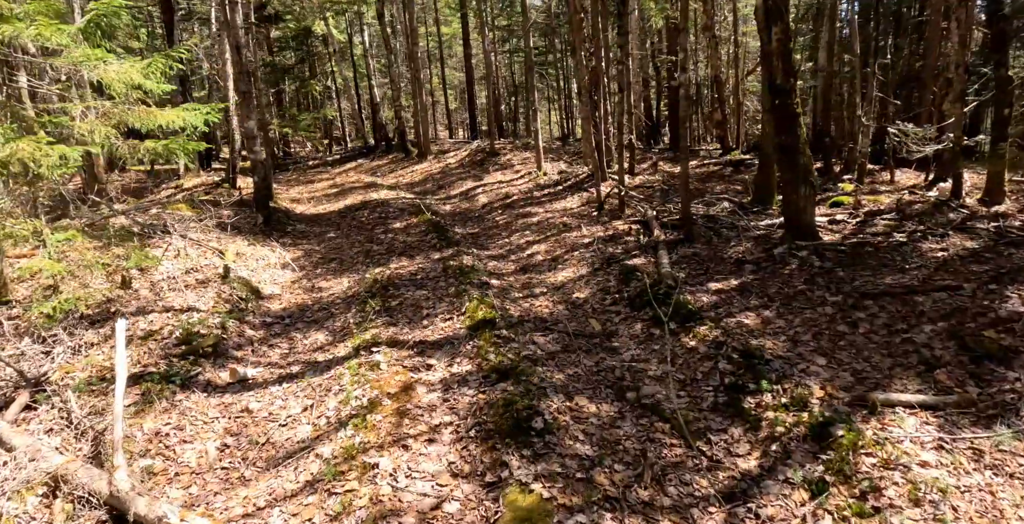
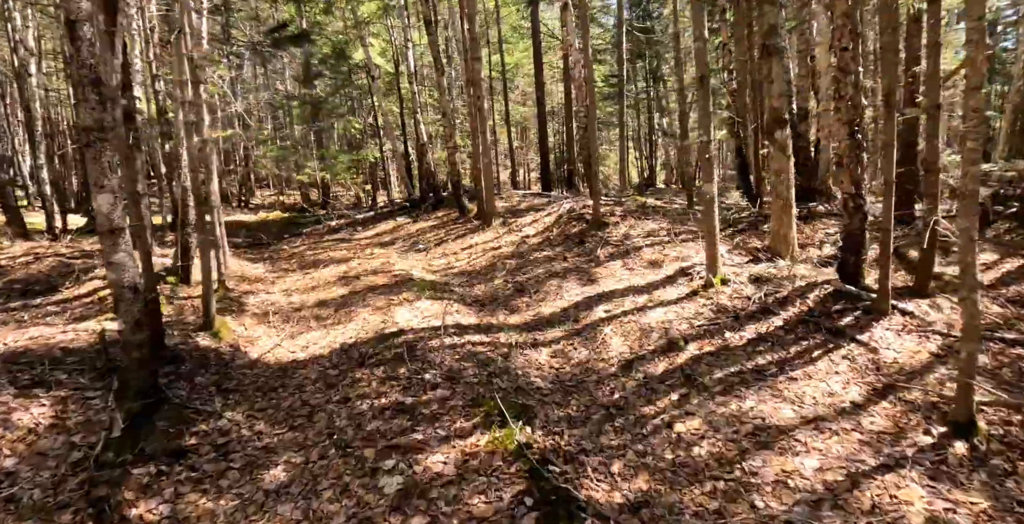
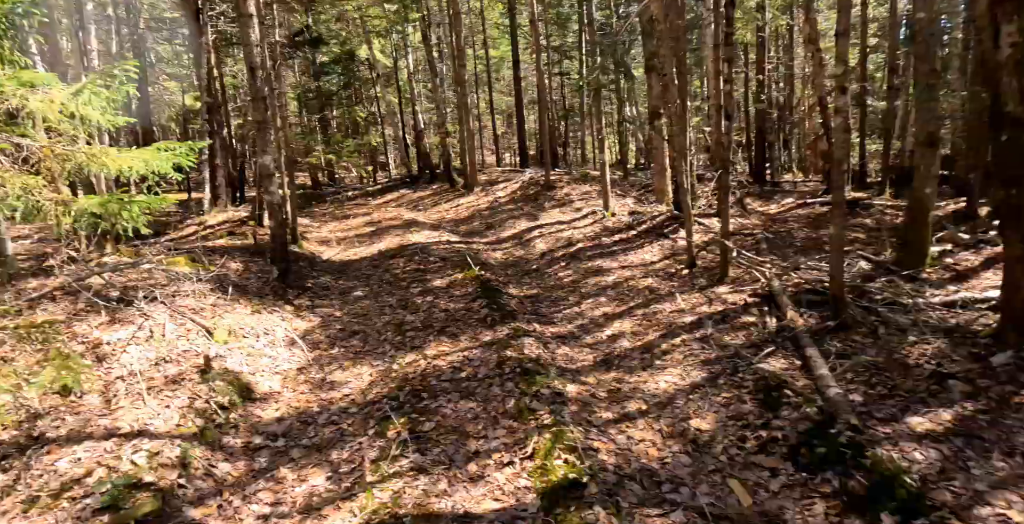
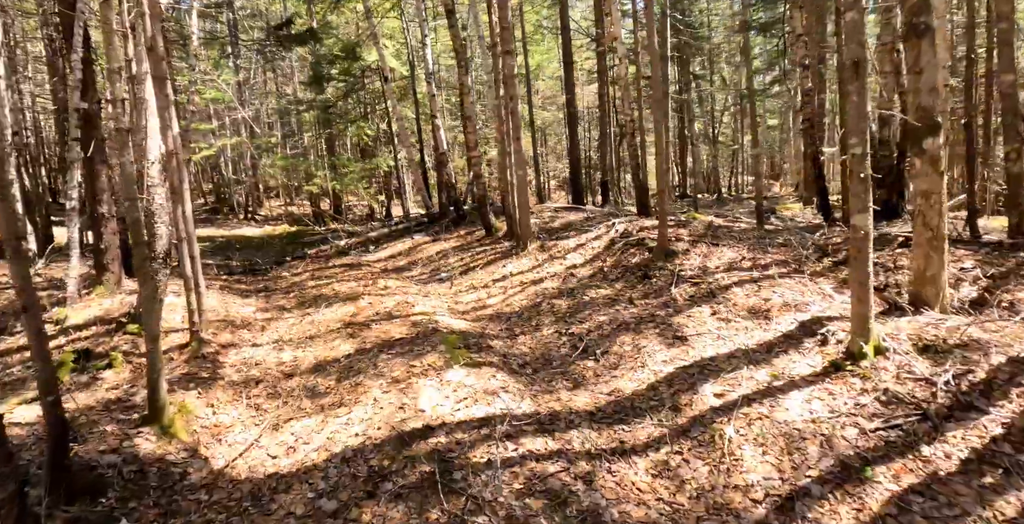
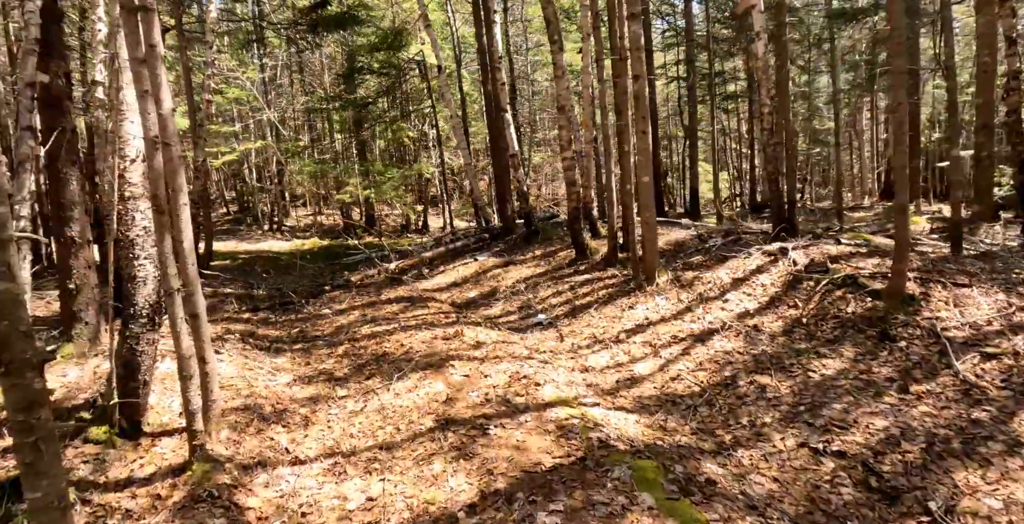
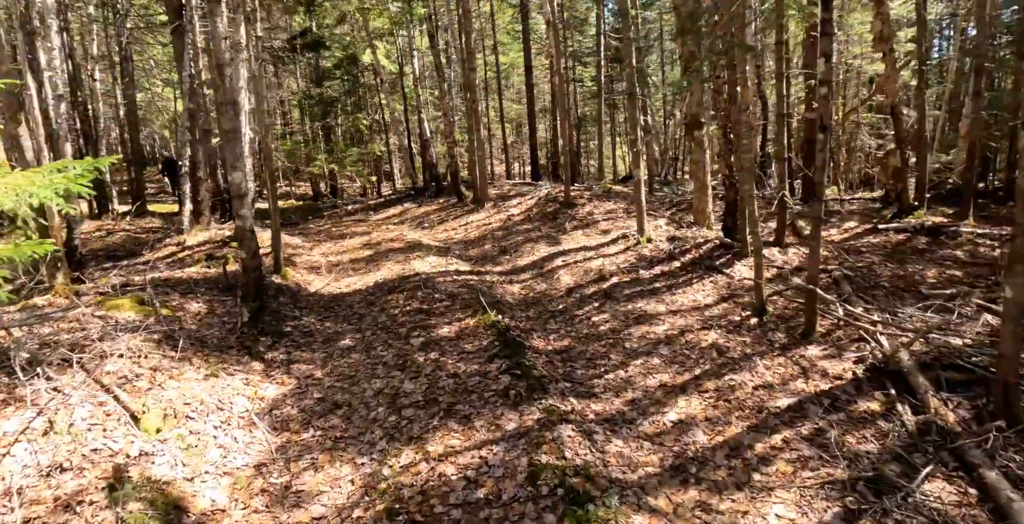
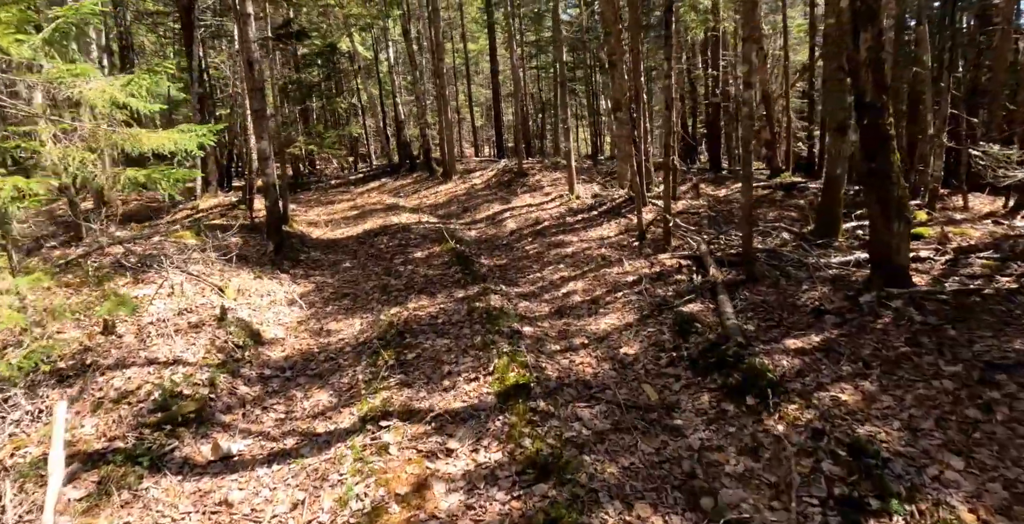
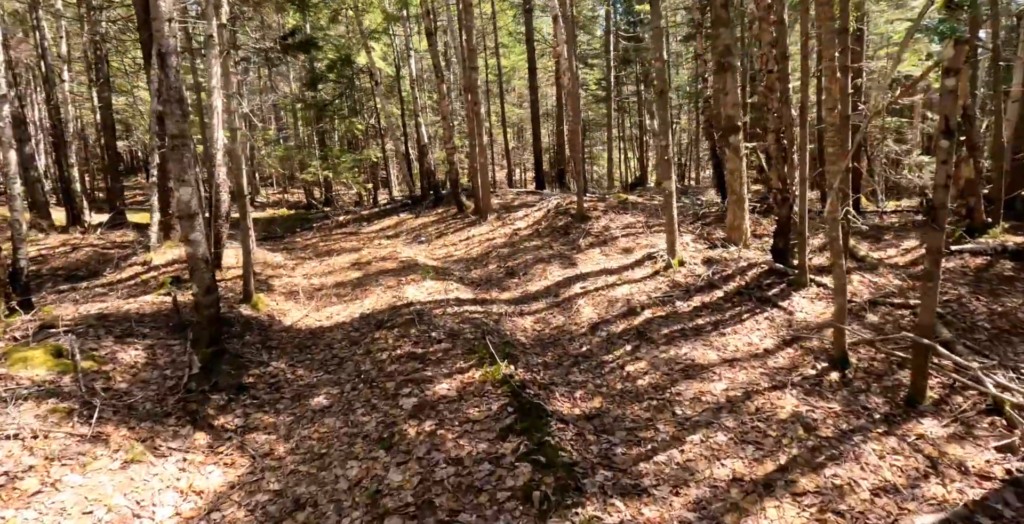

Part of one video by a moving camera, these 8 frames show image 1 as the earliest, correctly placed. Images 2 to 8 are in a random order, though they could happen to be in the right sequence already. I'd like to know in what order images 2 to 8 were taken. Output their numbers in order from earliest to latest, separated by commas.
7, 3, 6, 8, 2, 4, 5
